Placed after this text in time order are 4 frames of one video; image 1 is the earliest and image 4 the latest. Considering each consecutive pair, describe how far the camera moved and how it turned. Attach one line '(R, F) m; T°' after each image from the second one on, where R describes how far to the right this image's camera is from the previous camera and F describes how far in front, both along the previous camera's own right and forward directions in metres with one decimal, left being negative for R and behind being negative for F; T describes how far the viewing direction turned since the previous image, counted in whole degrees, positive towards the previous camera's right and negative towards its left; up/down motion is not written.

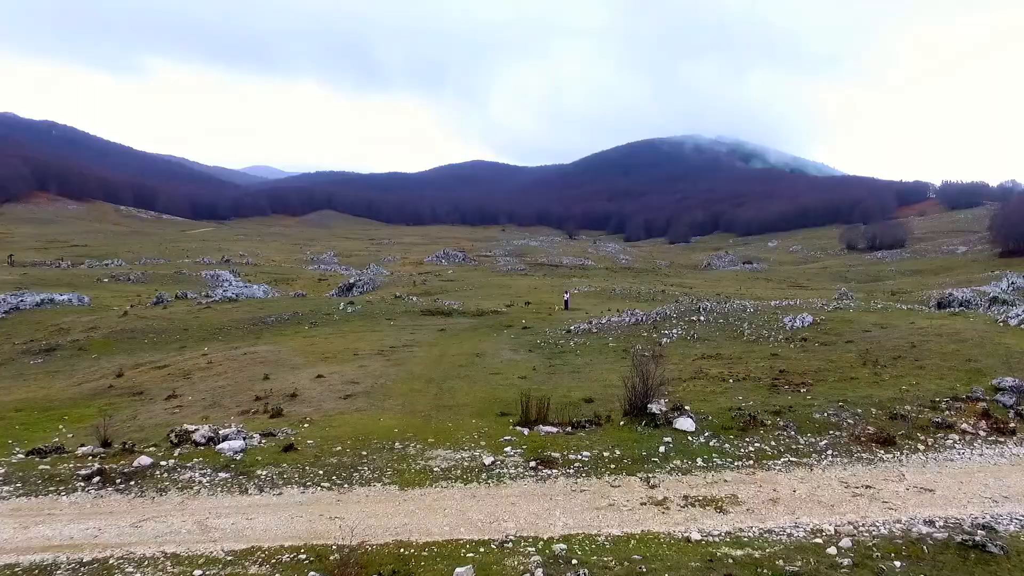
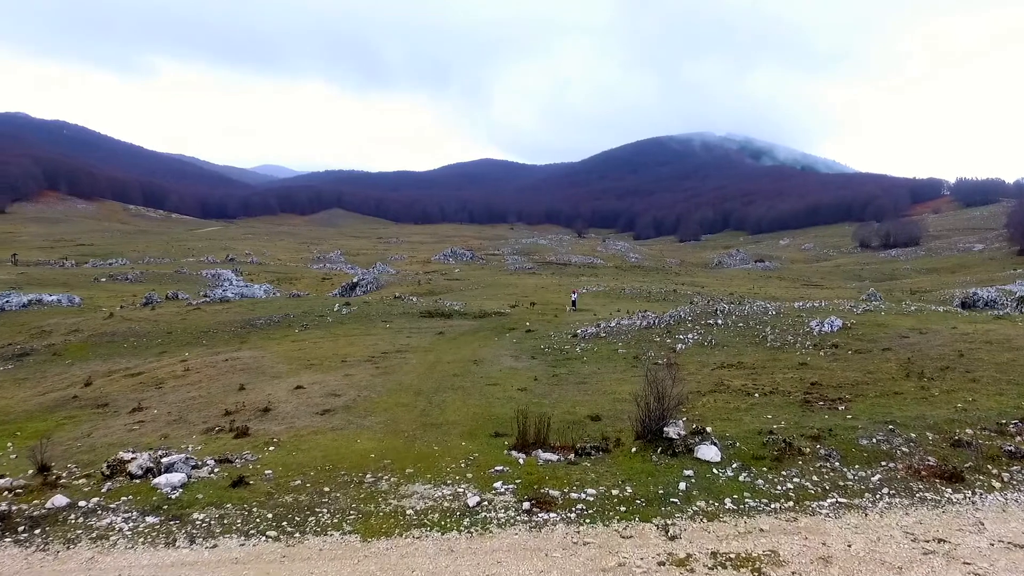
(+0.3, +2.4) m; -1°
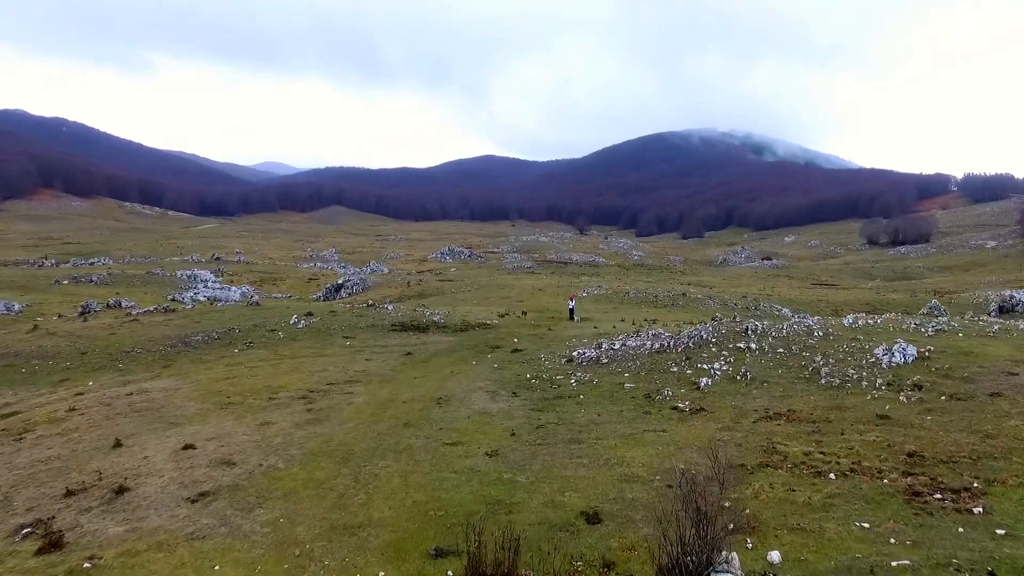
(+0.8, +6.3) m; 0°
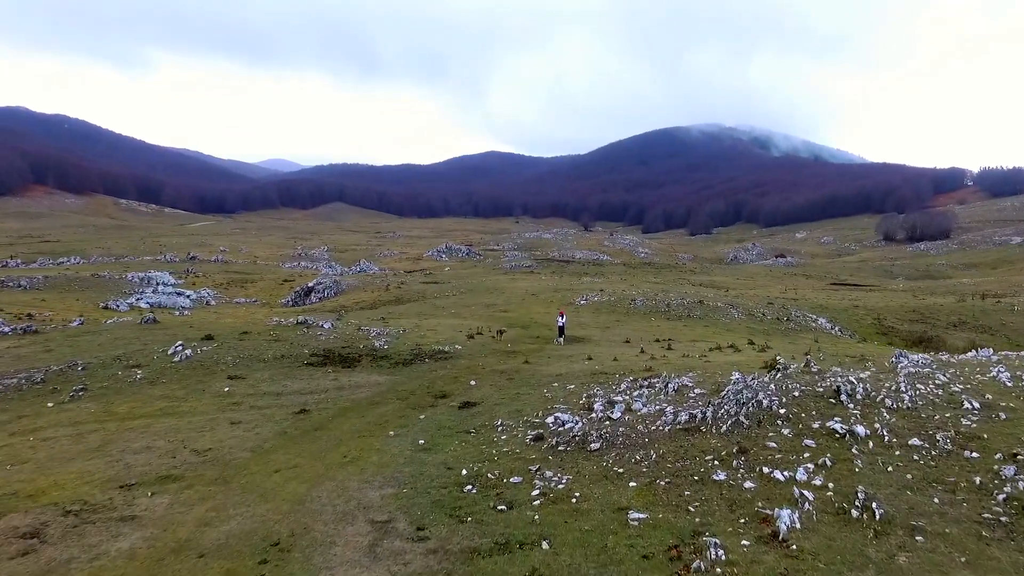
(+1.6, +10.3) m; 0°
